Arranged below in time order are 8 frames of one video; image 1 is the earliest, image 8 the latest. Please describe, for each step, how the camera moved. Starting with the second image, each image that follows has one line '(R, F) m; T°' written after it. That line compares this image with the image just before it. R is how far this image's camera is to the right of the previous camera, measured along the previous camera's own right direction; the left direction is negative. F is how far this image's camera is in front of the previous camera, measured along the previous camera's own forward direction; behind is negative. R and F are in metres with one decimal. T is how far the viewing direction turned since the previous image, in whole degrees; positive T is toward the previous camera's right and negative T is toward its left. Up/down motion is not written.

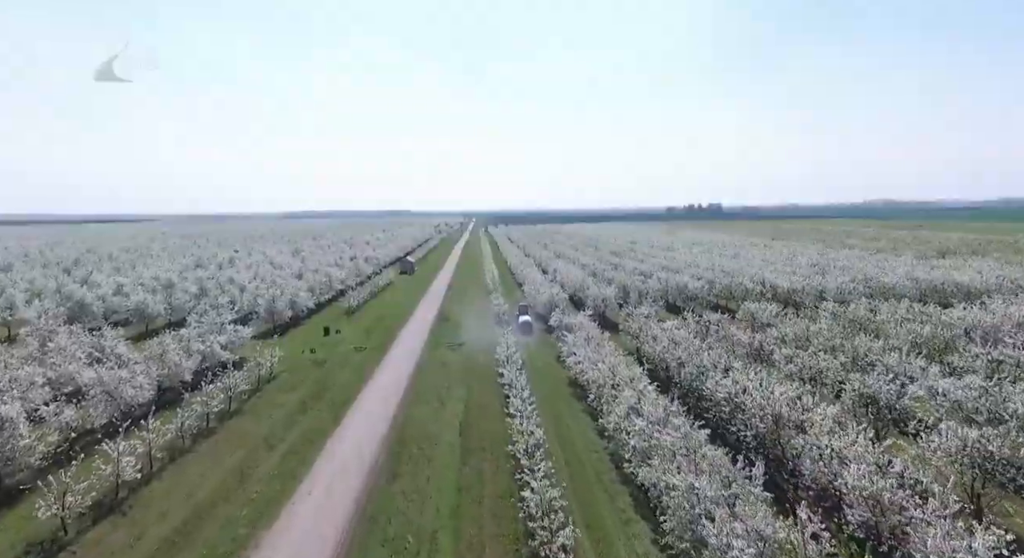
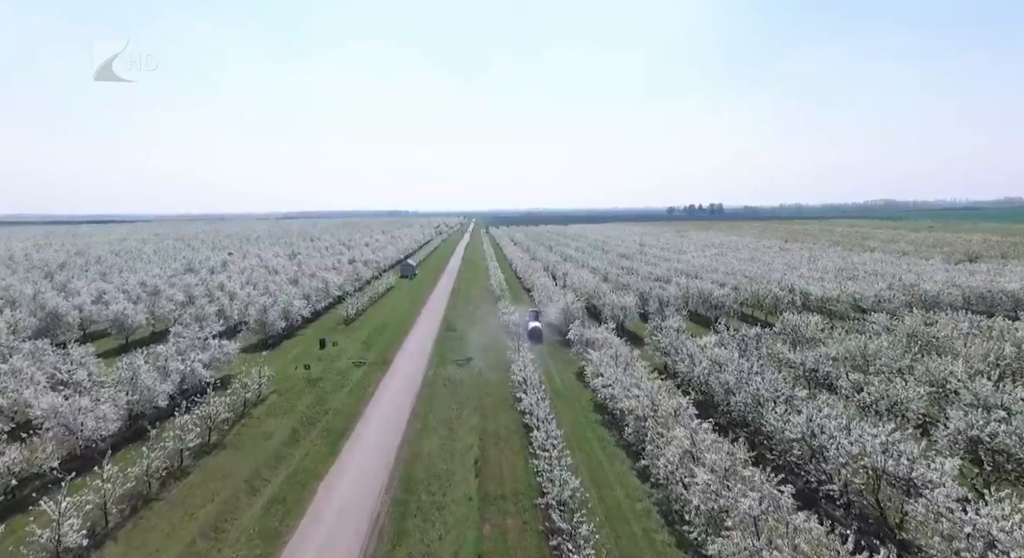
(-1.0, +3.4) m; 0°
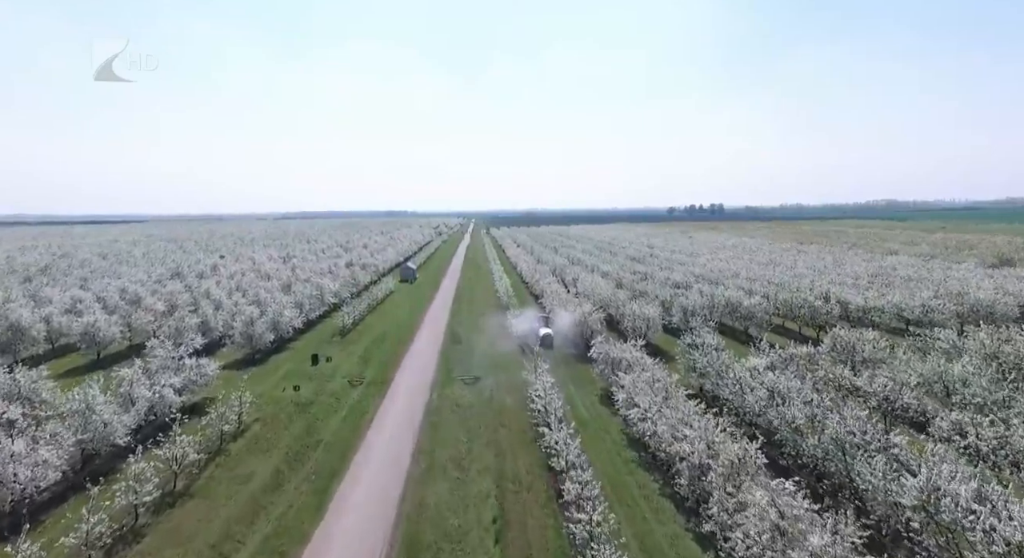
(-0.9, +3.7) m; 0°
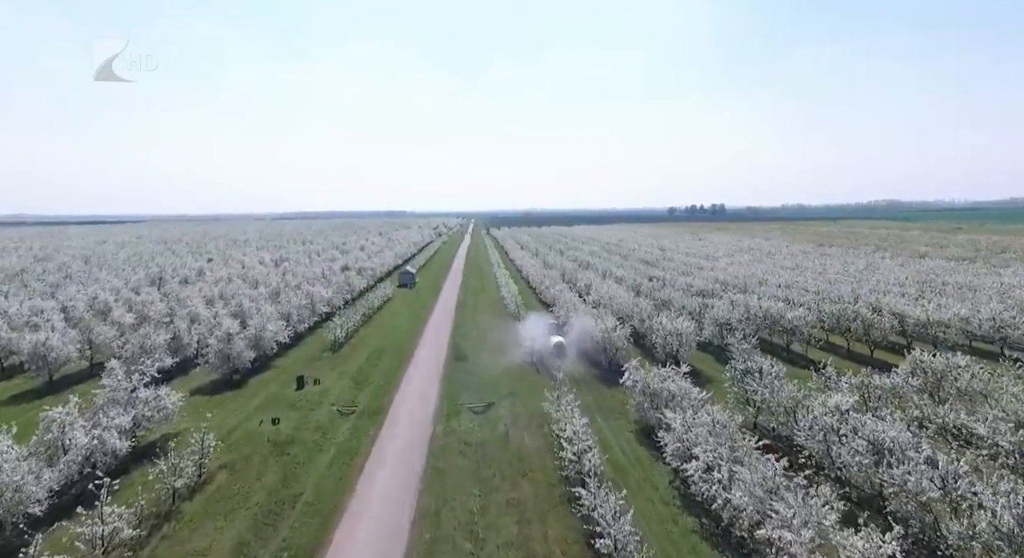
(-1.0, +4.6) m; 0°
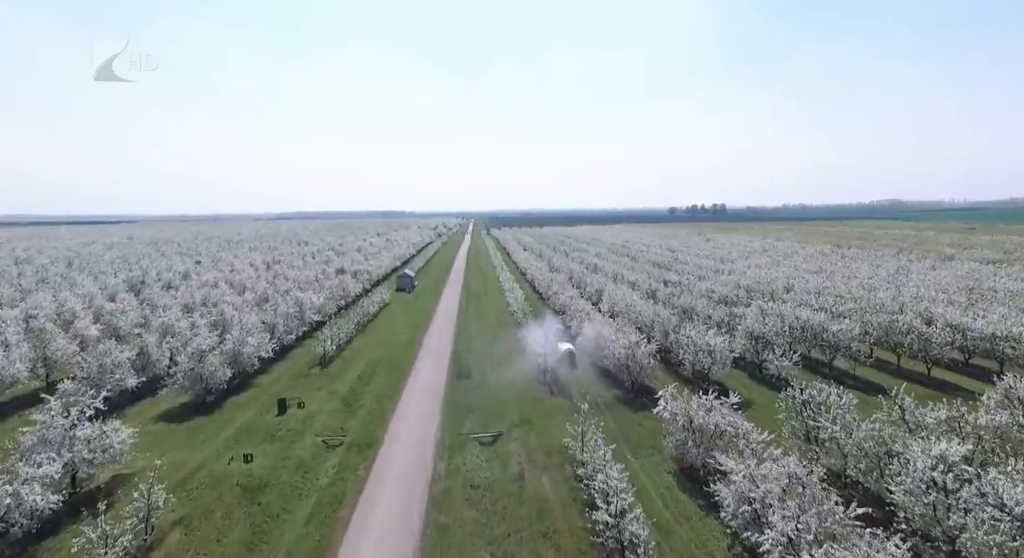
(-0.7, +3.9) m; 0°
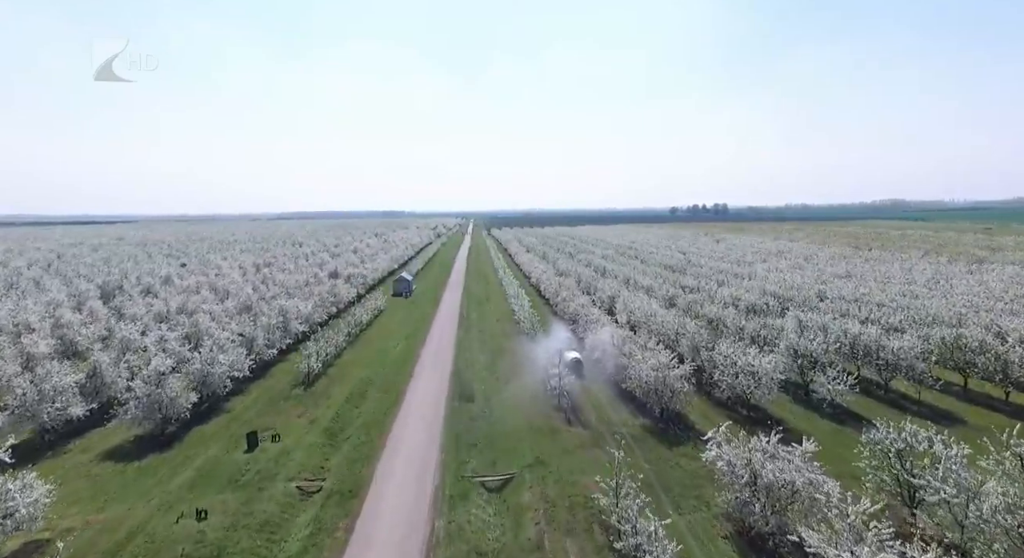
(-0.6, +4.1) m; 0°
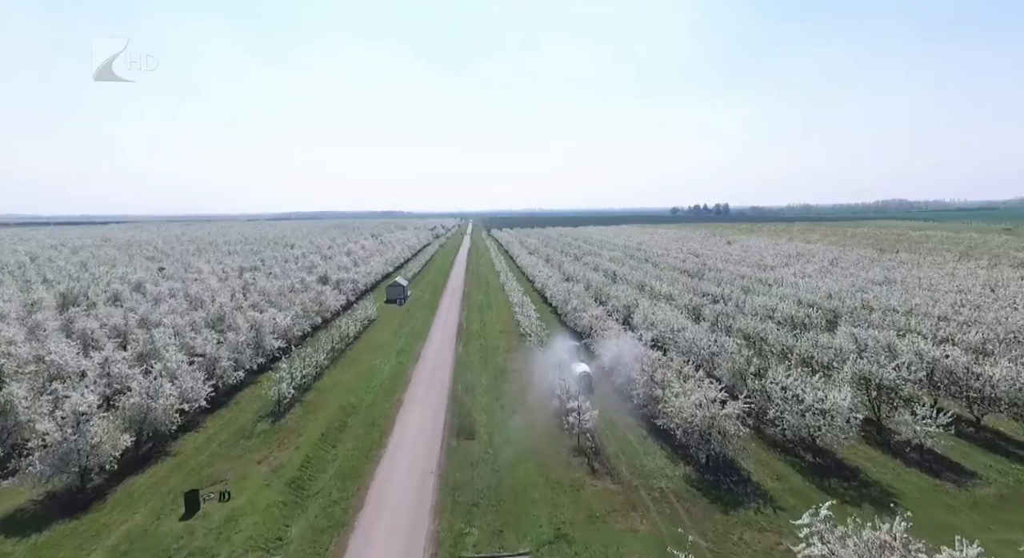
(-0.5, +5.0) m; 0°
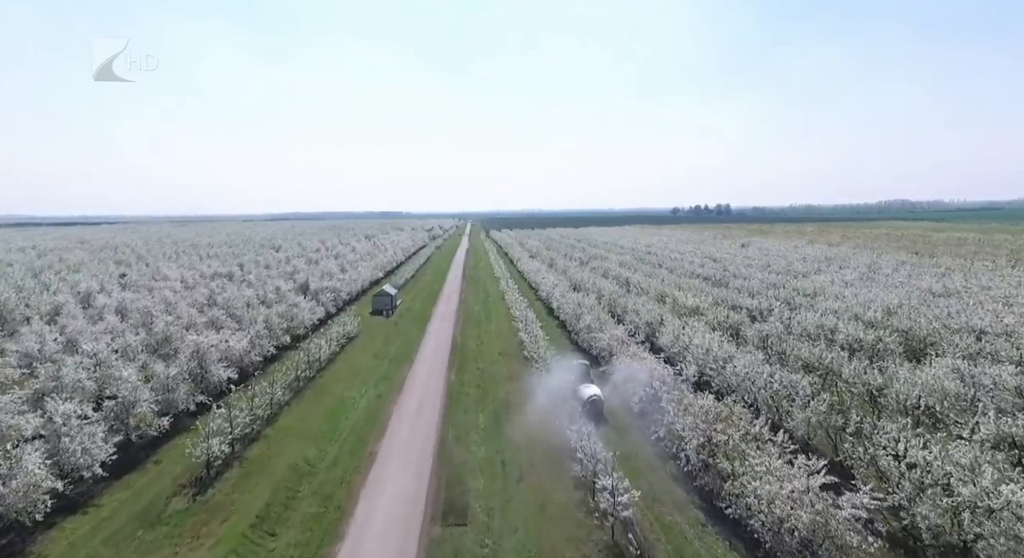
(-0.2, +6.7) m; 0°
